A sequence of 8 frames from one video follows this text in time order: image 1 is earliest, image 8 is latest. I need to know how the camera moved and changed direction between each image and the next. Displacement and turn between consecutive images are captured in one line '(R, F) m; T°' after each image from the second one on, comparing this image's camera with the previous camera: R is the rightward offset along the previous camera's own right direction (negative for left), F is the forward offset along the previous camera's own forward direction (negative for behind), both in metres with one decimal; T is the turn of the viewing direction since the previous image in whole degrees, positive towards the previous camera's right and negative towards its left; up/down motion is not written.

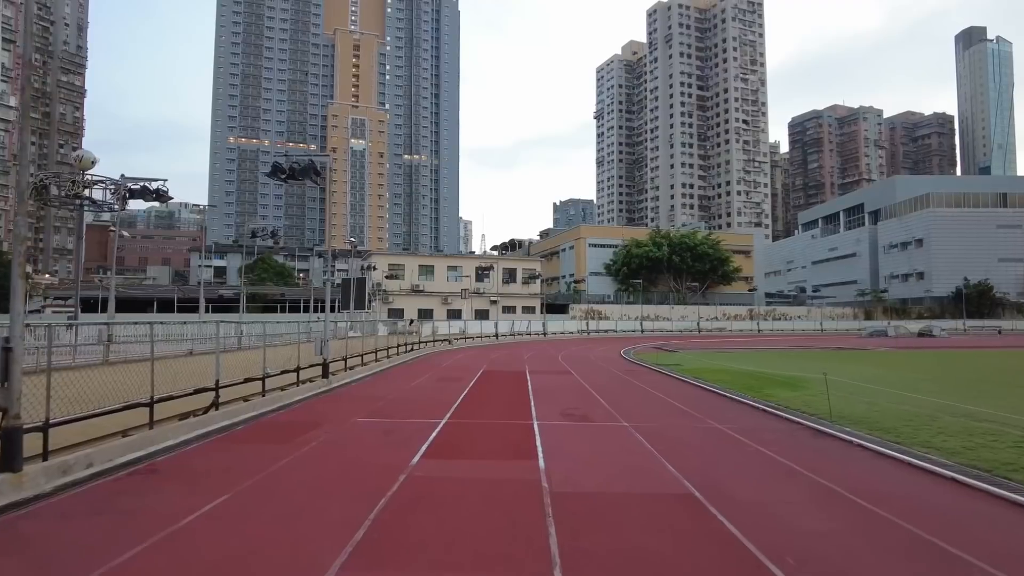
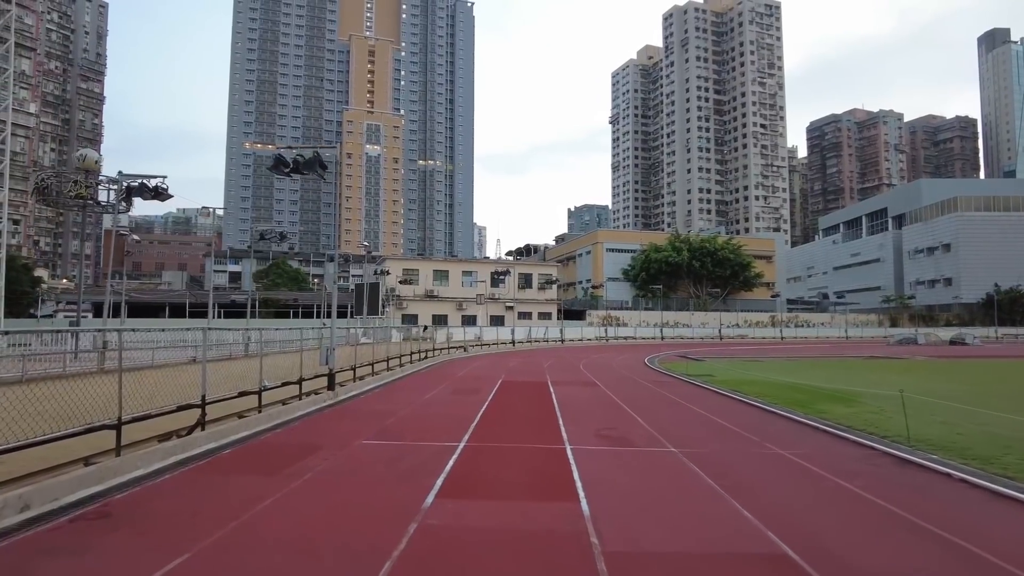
(-0.2, +1.1) m; -1°
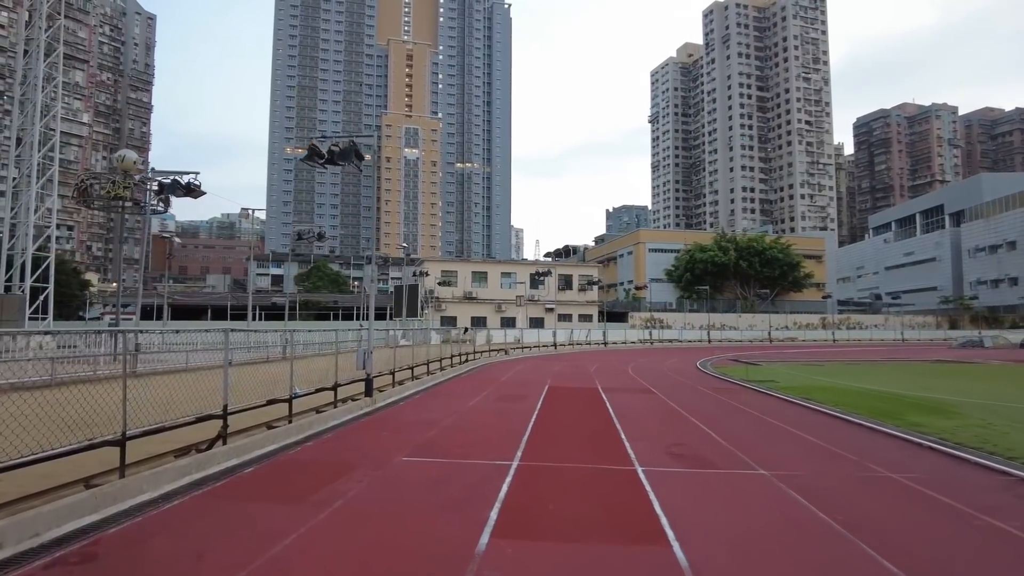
(-0.2, +1.0) m; -3°
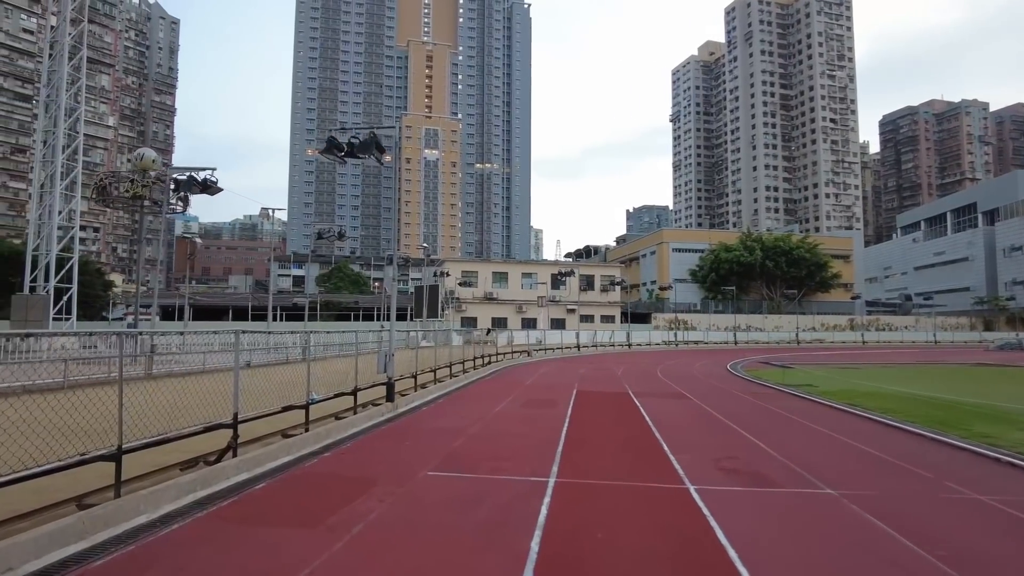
(-0.2, +0.6) m; -2°
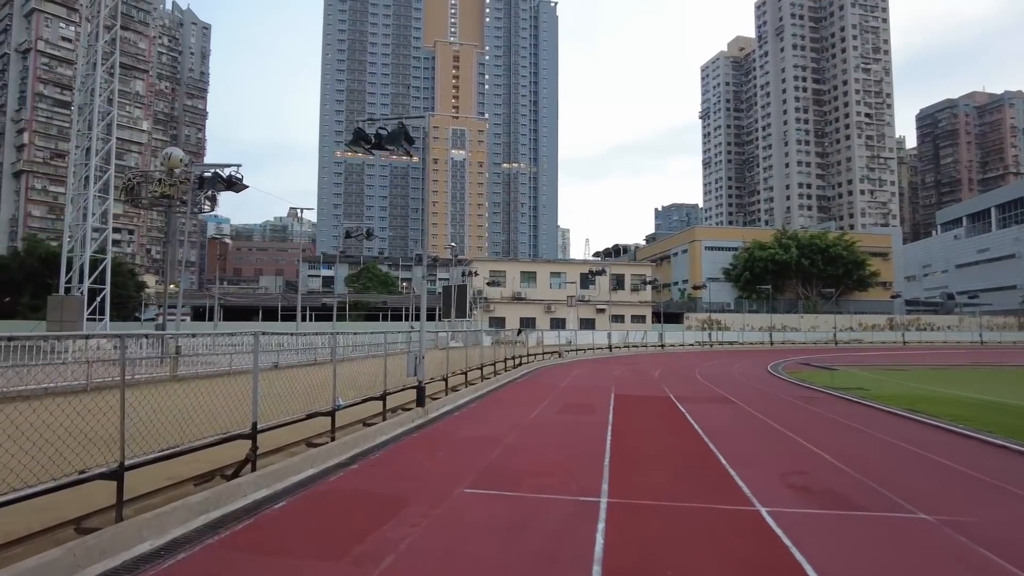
(-0.1, +0.6) m; -2°
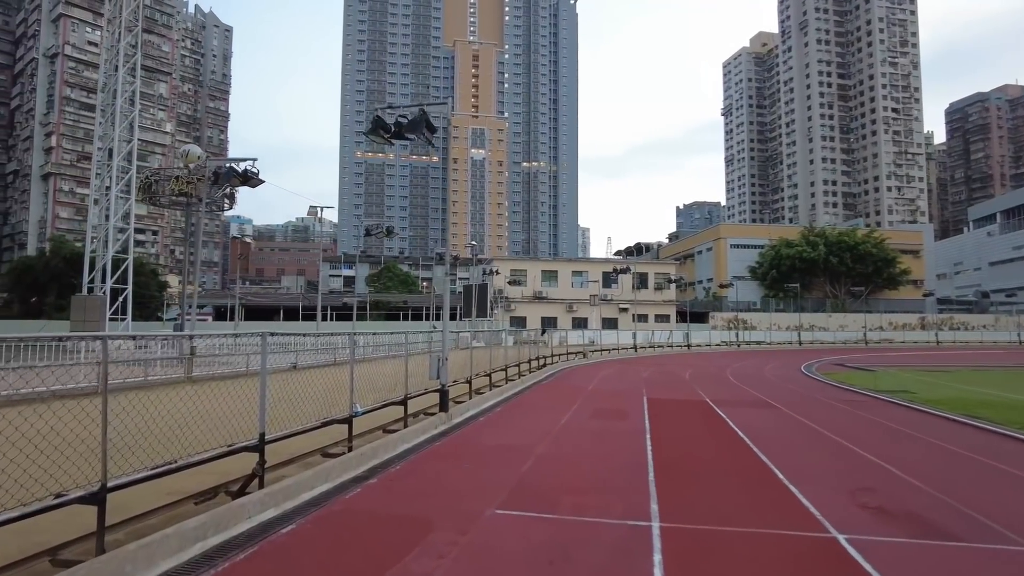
(-0.1, +0.6) m; -2°
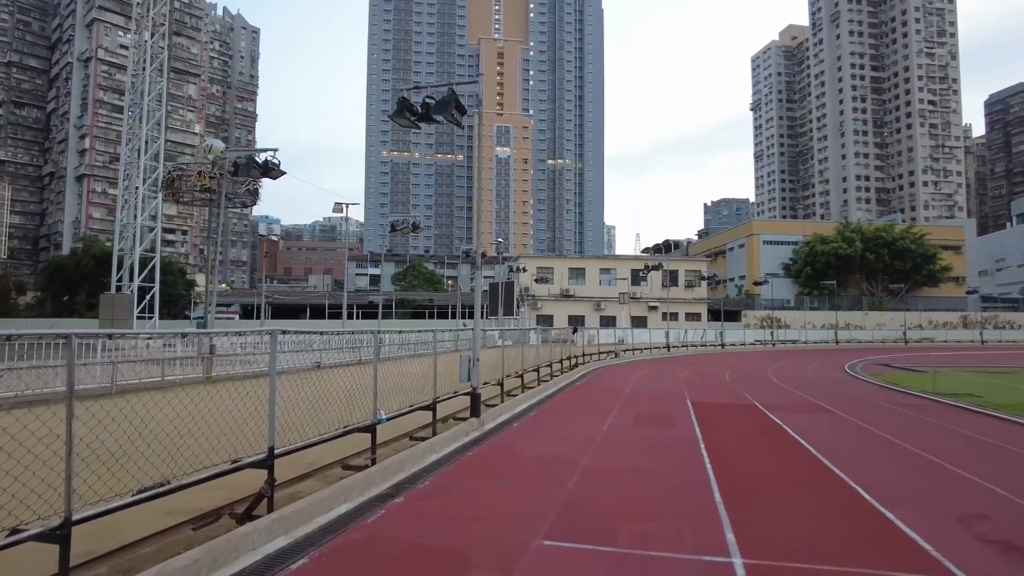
(-0.2, +0.8) m; -2°
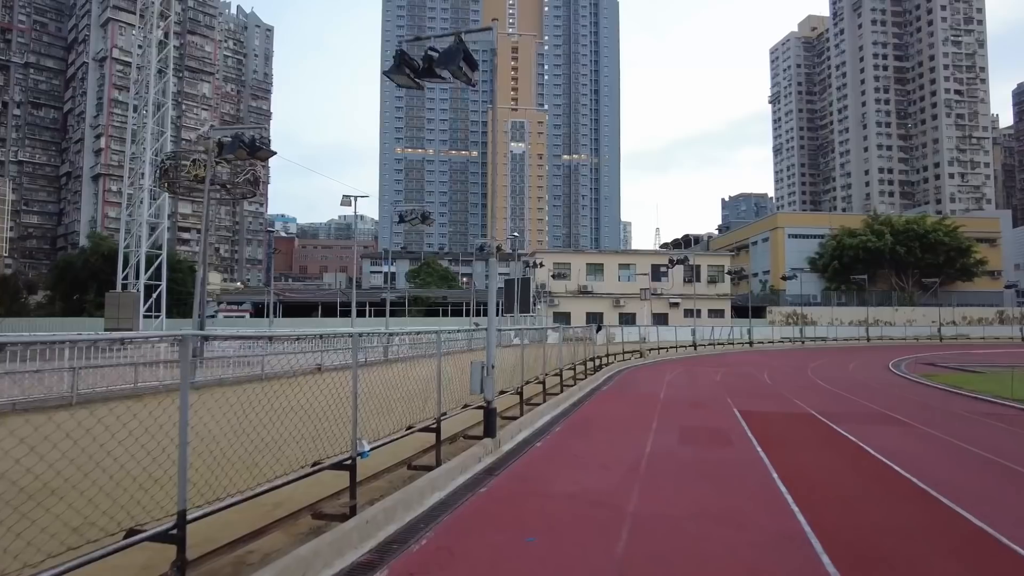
(-0.1, +1.5) m; -1°
